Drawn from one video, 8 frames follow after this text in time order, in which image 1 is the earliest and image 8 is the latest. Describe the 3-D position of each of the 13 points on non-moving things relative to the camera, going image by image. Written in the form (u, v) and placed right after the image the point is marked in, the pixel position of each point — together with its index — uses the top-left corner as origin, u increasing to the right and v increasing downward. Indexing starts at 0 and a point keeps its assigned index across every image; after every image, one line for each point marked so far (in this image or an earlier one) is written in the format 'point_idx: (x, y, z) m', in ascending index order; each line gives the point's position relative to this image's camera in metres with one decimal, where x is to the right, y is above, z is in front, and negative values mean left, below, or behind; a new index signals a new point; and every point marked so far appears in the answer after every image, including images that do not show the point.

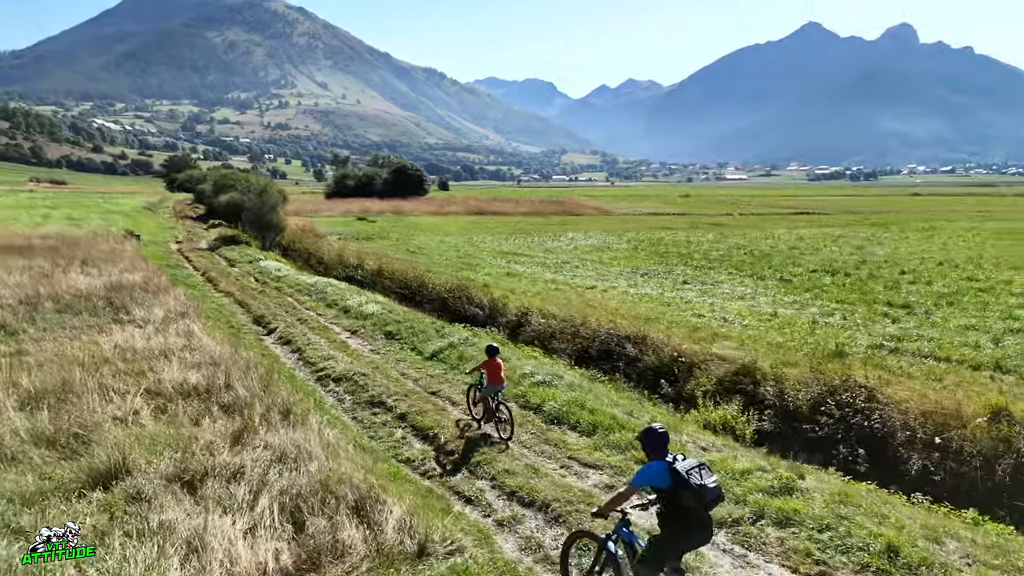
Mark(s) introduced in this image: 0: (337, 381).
0: (-4.0, -2.1, +16.3) m
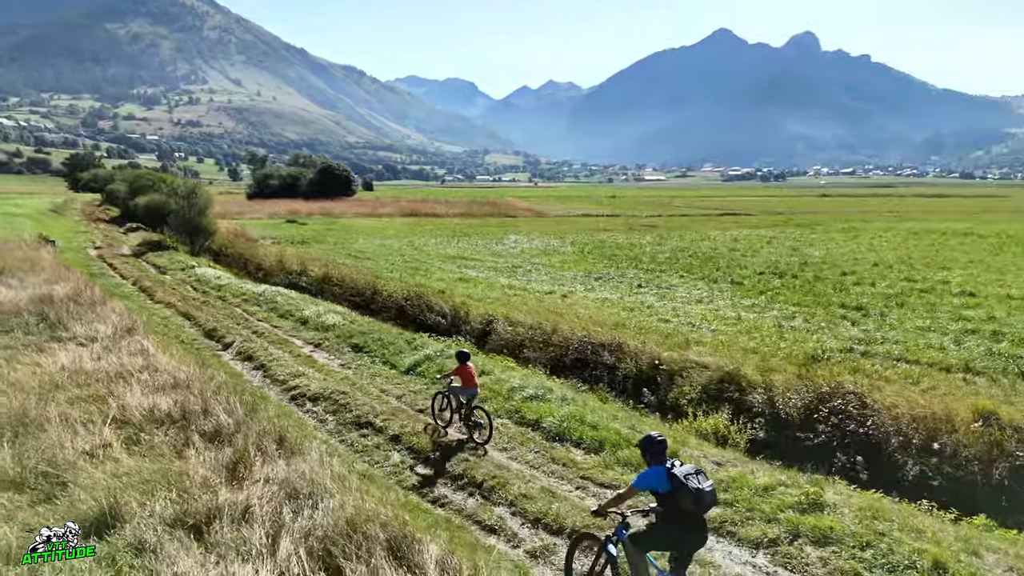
0: (-4.3, -2.4, +15.4) m
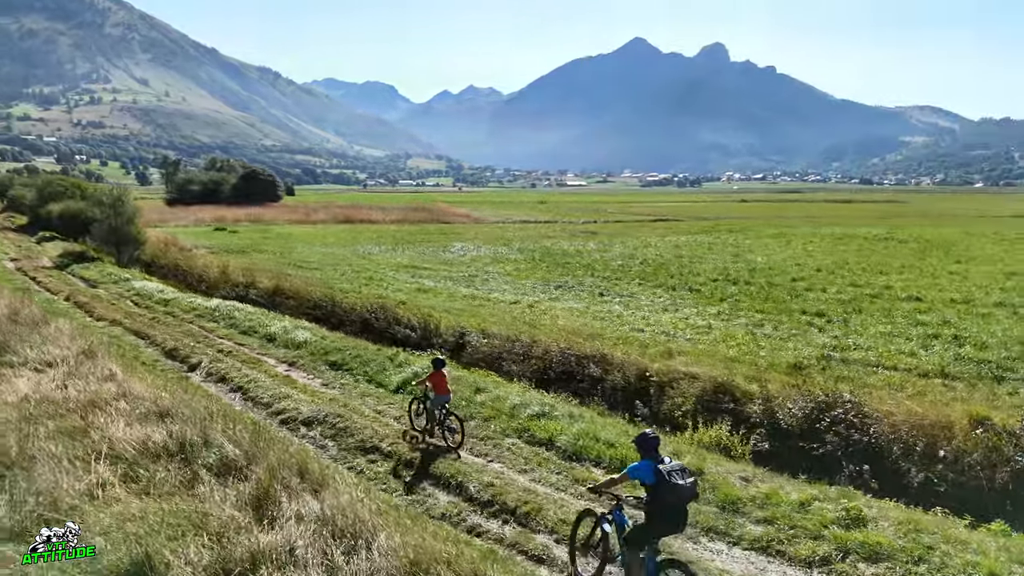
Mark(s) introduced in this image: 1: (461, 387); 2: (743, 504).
0: (-4.2, -2.8, +14.7) m
1: (-1.1, -2.3, +16.3) m
2: (+3.4, -3.2, +10.7) m
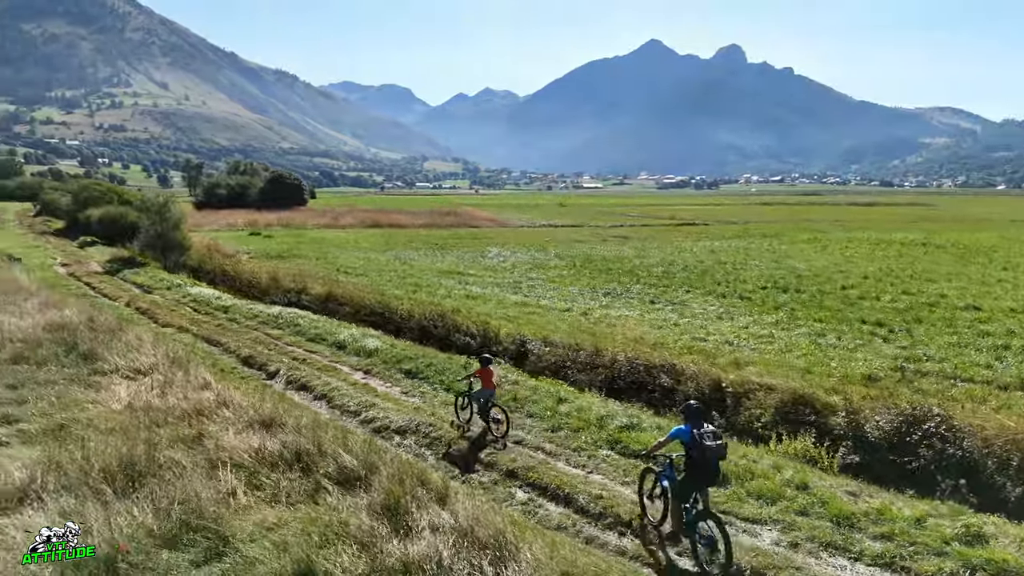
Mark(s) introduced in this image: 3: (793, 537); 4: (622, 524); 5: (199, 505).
0: (-2.3, -3.1, +15.1) m
1: (+0.8, -2.6, +16.6) m
2: (+5.2, -3.5, +10.9) m
3: (+4.1, -3.6, +10.5) m
4: (+1.7, -3.6, +11.0) m
5: (-4.5, -3.1, +10.3) m
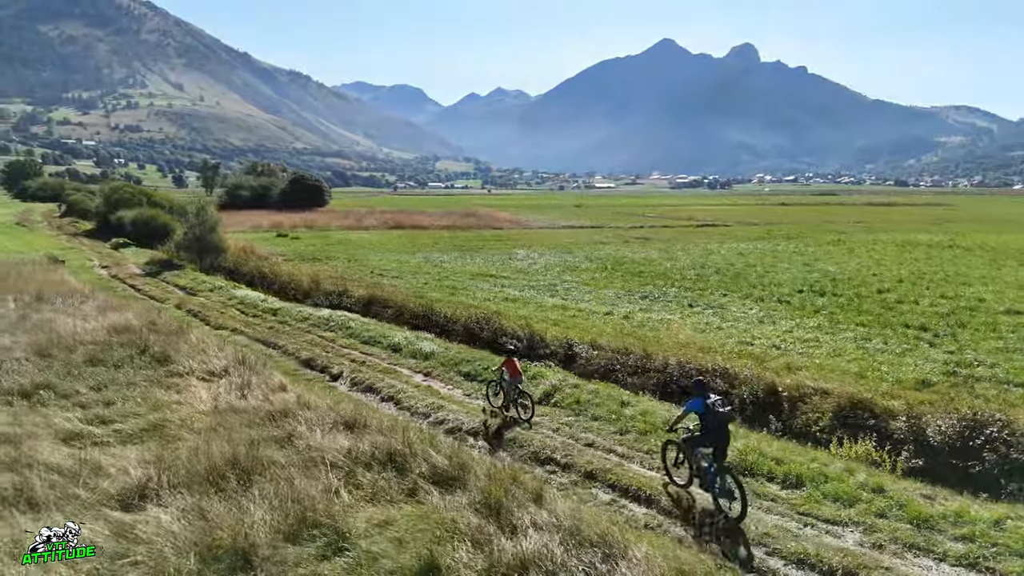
0: (-0.8, -3.2, +15.6) m
1: (+2.3, -2.7, +17.1) m
2: (+6.7, -3.7, +11.3) m
3: (+5.5, -3.8, +10.9) m
4: (+3.1, -3.8, +11.5) m
5: (-3.0, -3.3, +10.9) m
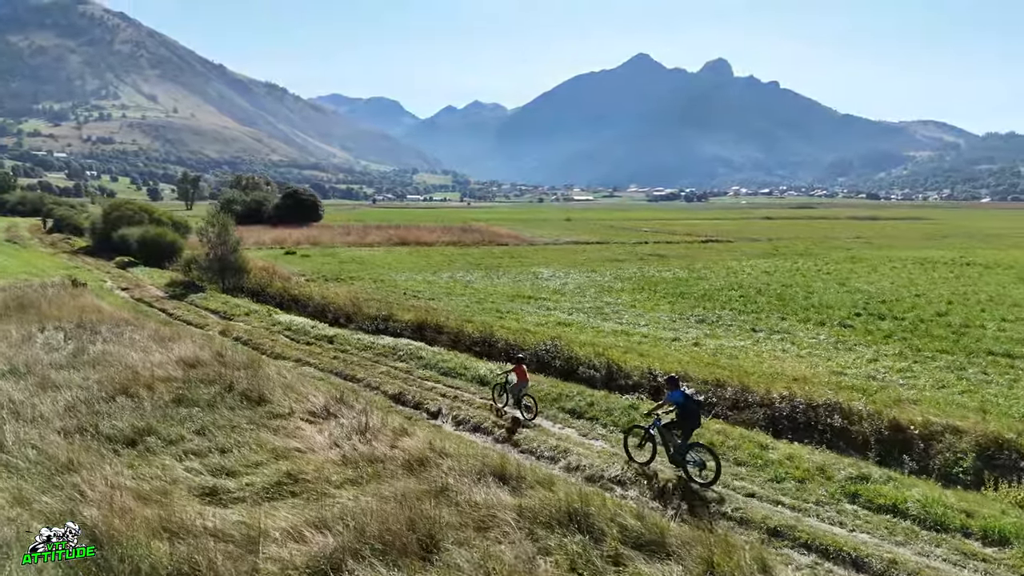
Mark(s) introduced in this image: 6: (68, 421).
0: (+2.3, -4.0, +14.8) m
1: (+5.3, -3.6, +16.4) m
2: (+9.9, -4.4, +10.7) m
3: (+8.7, -4.5, +10.3) m
4: (+6.3, -4.5, +10.8) m
5: (+0.2, -4.0, +10.0) m
6: (-10.3, -3.1, +16.8) m
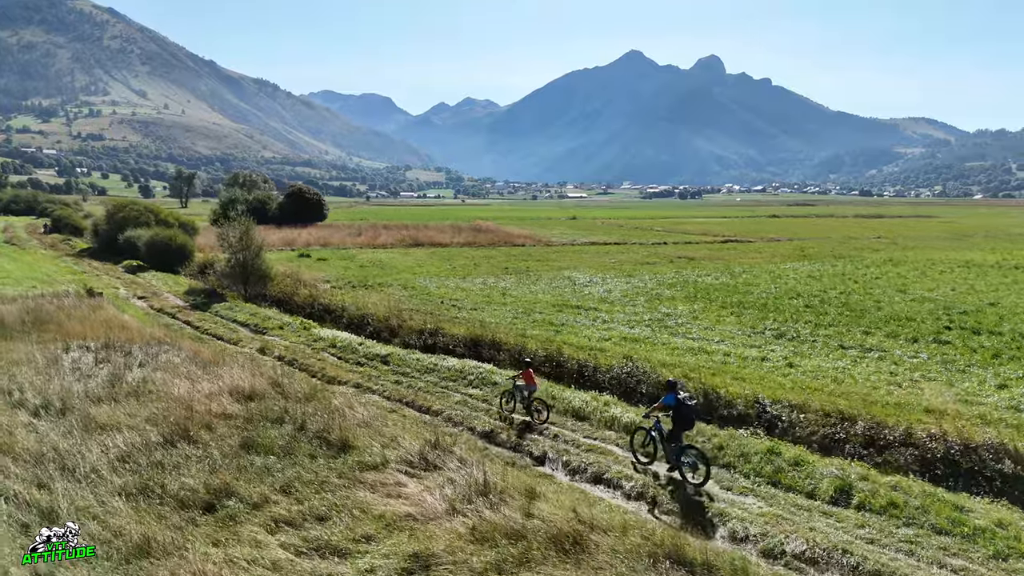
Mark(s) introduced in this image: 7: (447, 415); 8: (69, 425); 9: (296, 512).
0: (+5.1, -4.6, +12.2) m
1: (+8.1, -4.1, +13.9) m
2: (+12.7, -5.0, +8.2) m
3: (+11.6, -5.1, +7.8) m
4: (+9.2, -5.1, +8.3) m
5: (+3.0, -4.6, +7.4) m
6: (-7.5, -3.7, +14.1) m
7: (-1.8, -3.5, +19.7) m
8: (-10.6, -3.3, +17.2) m
9: (-3.9, -4.1, +13.0) m
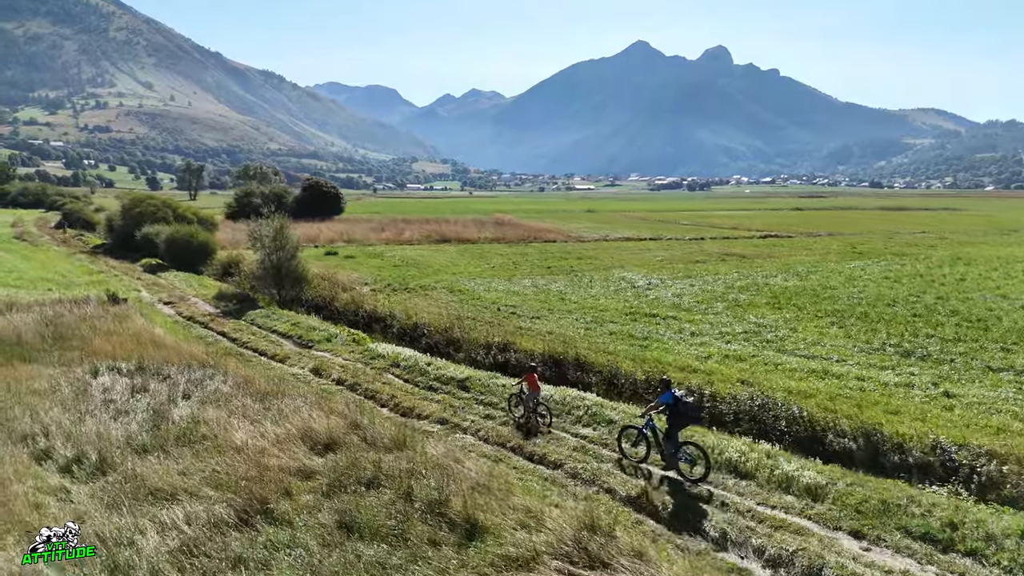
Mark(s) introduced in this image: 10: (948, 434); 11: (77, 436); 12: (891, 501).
0: (+8.1, -5.2, +8.4) m
1: (+11.2, -4.7, +10.0) m
2: (+15.7, -5.6, +4.3) m
3: (+14.6, -5.8, +3.9) m
4: (+12.2, -5.8, +4.4) m
5: (+6.1, -5.3, +3.6) m
6: (-4.5, -4.3, +10.3) m
7: (+1.4, -4.0, +15.9) m
8: (-7.5, -3.8, +13.5) m
9: (-0.8, -4.7, +9.2) m
10: (+10.8, -3.7, +19.4) m
11: (-9.8, -3.3, +16.3) m
12: (+8.0, -4.3, +13.6) m
